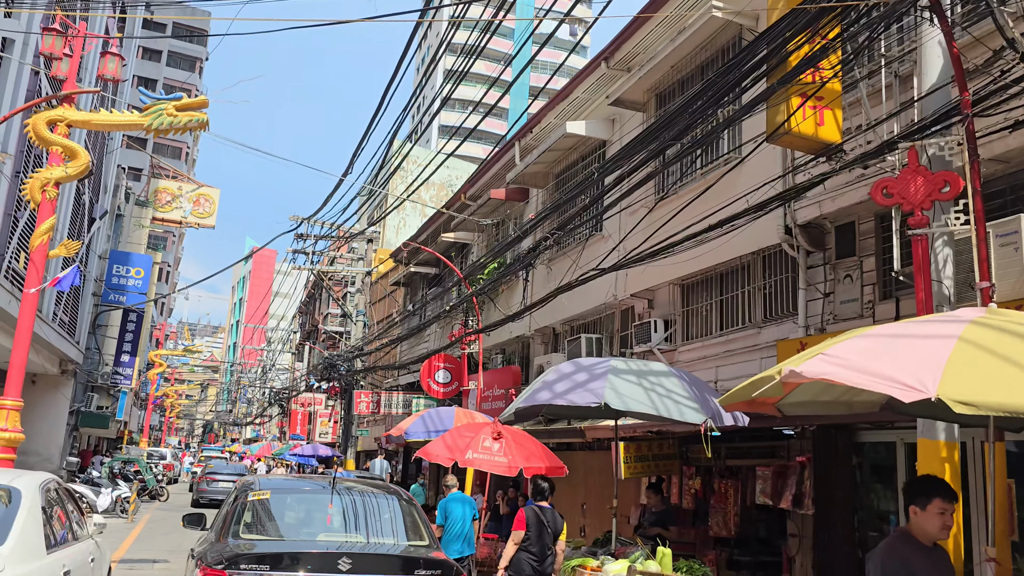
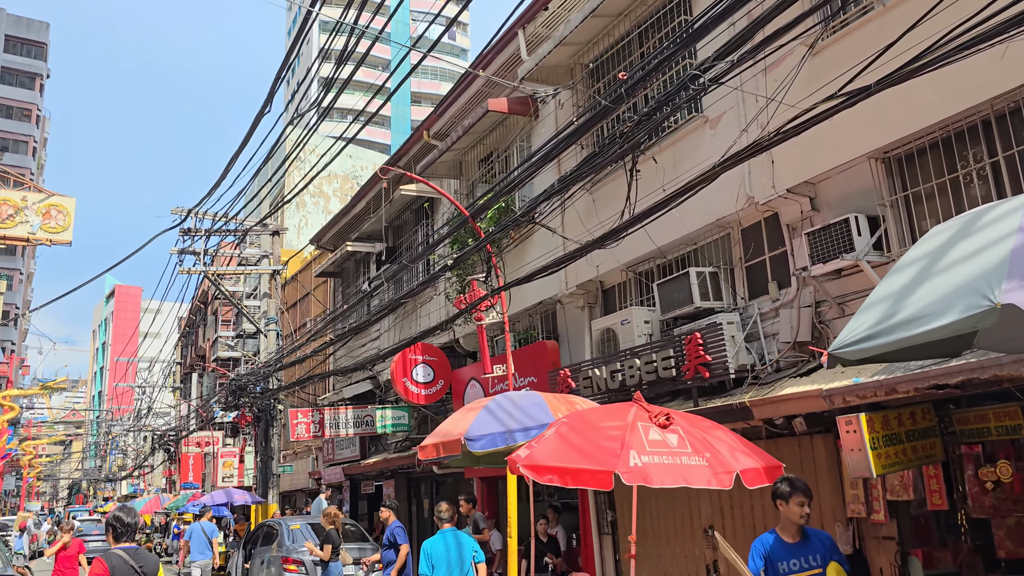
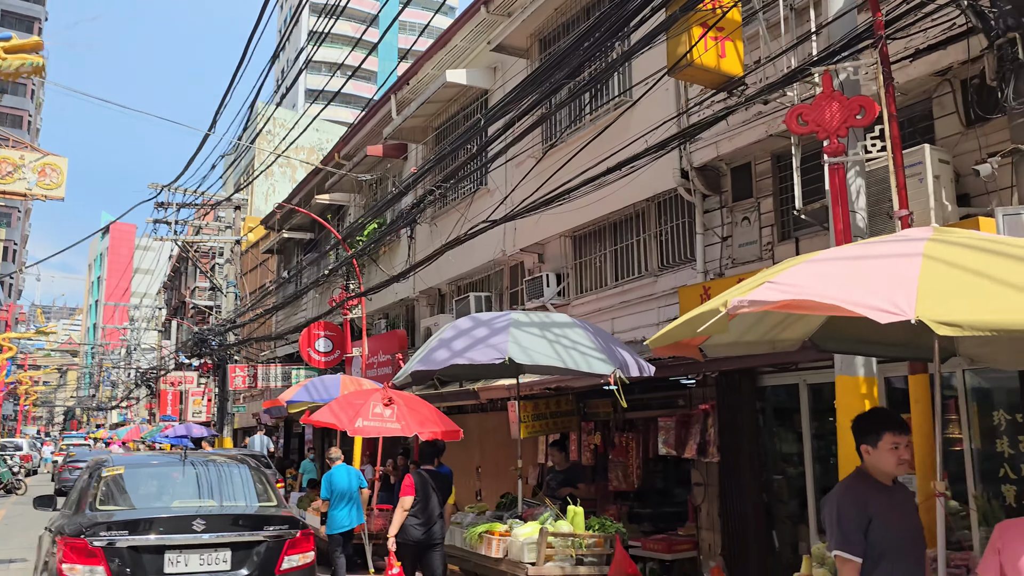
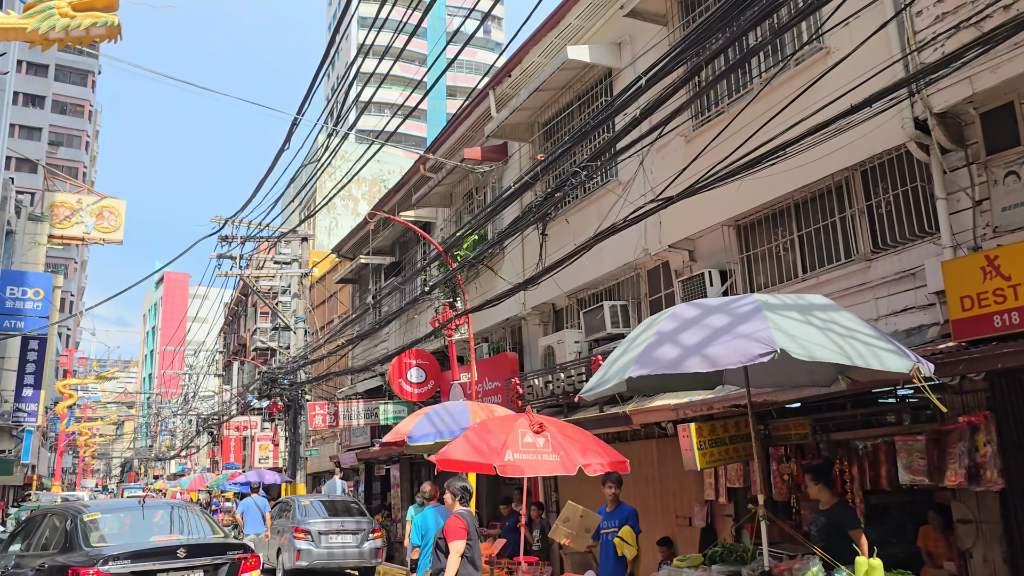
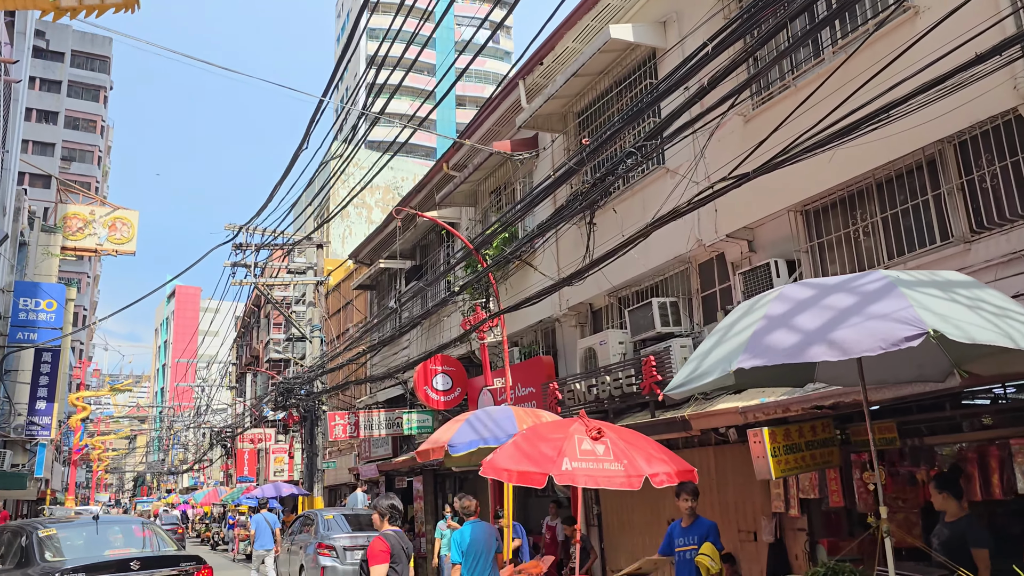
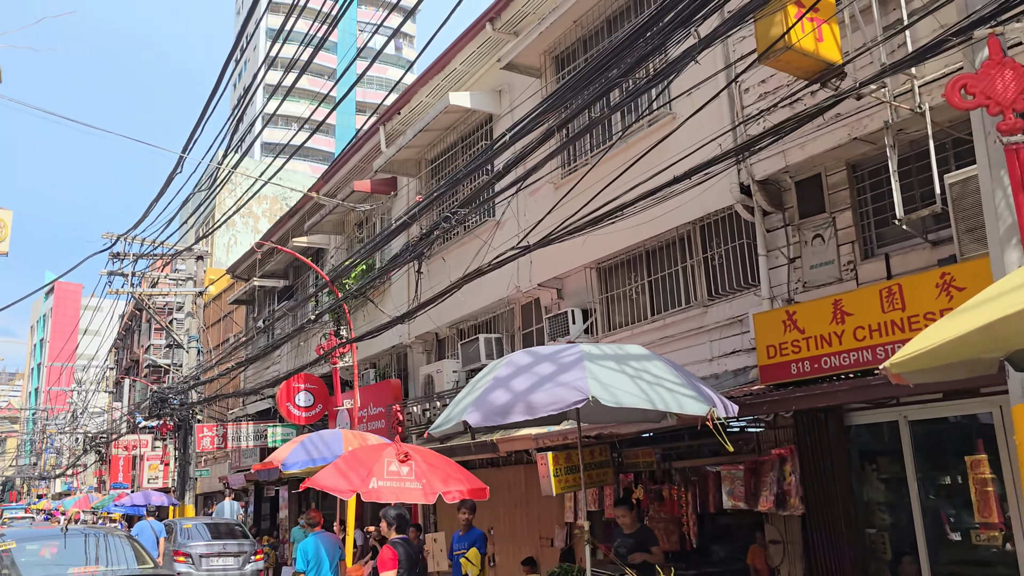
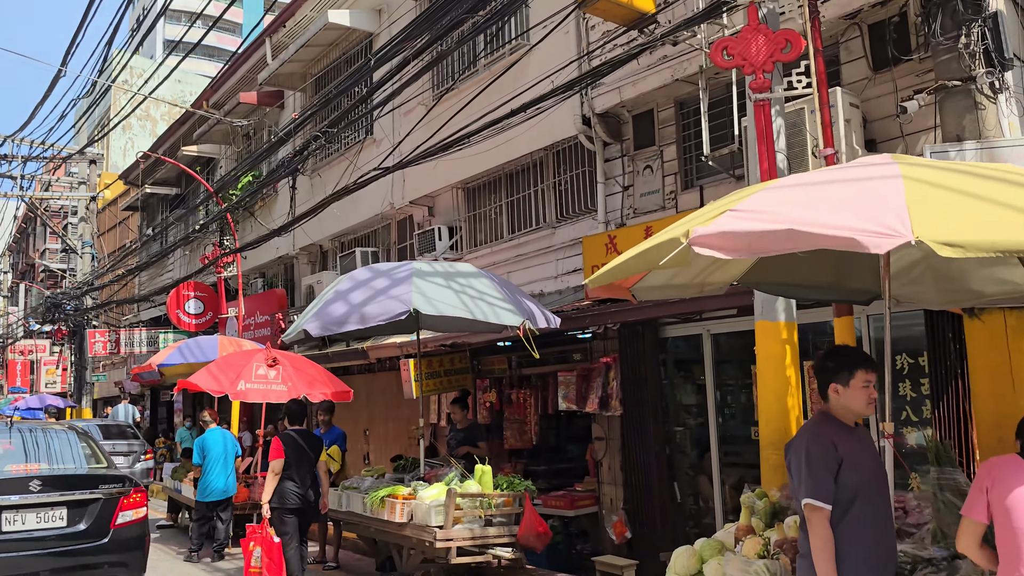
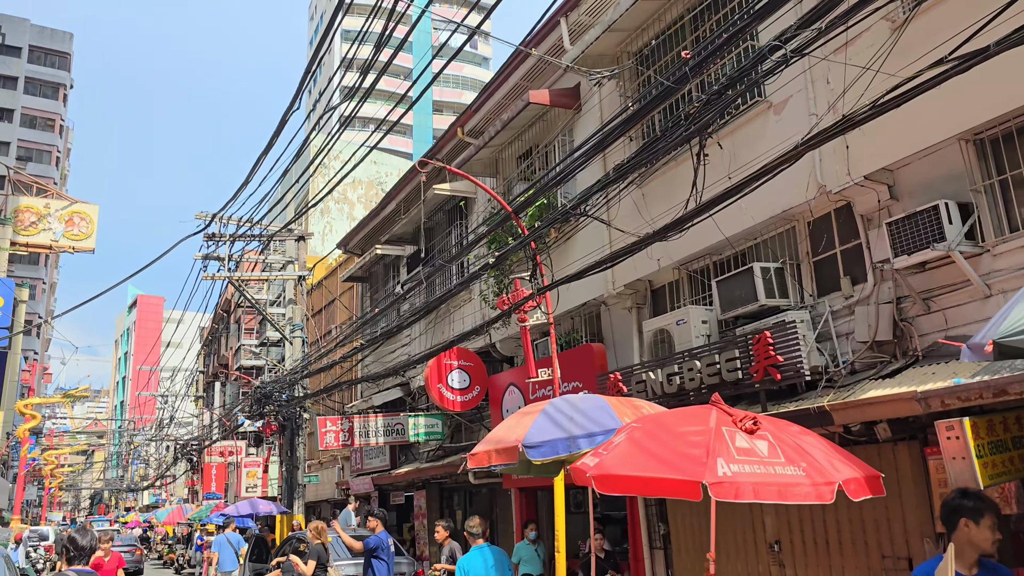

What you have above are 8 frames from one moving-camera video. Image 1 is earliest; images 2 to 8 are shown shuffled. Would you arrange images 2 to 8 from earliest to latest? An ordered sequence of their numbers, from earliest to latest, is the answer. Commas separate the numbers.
3, 7, 6, 4, 5, 2, 8
